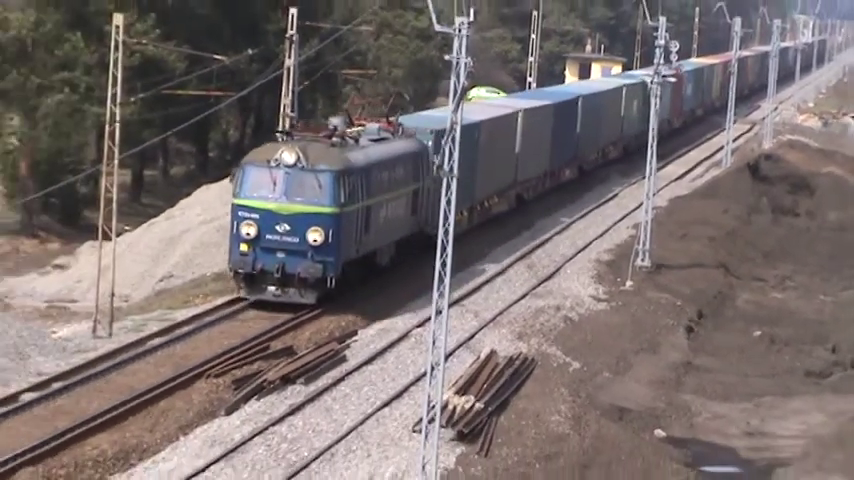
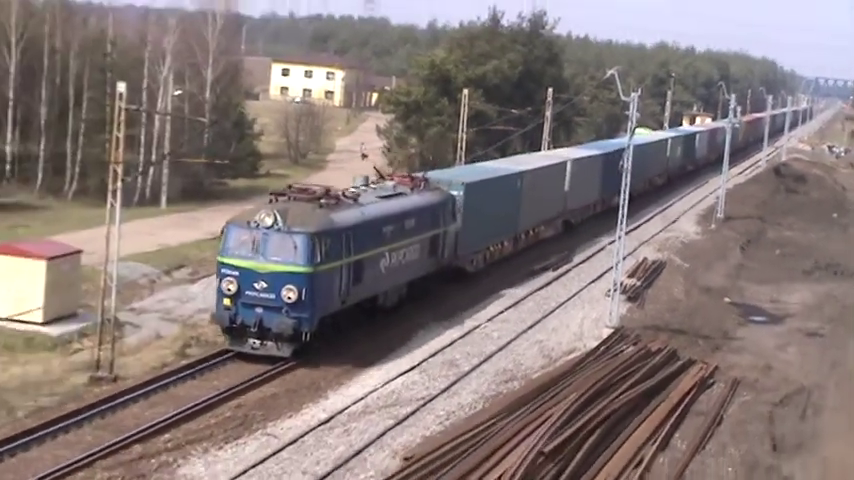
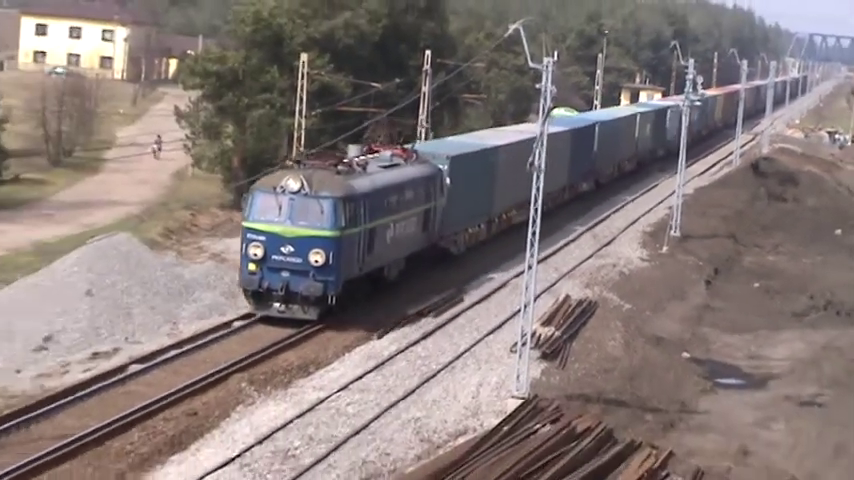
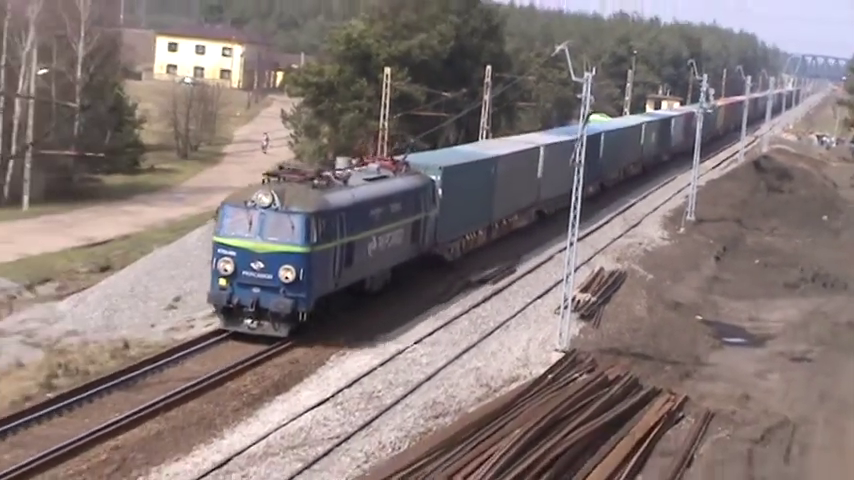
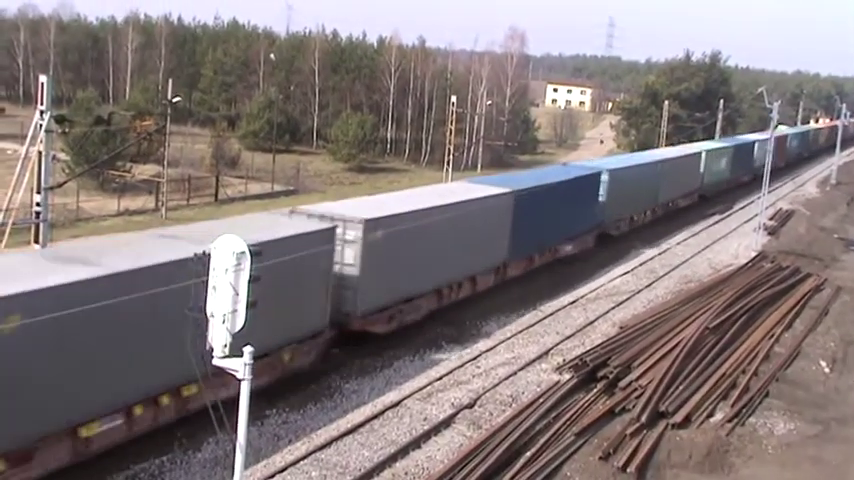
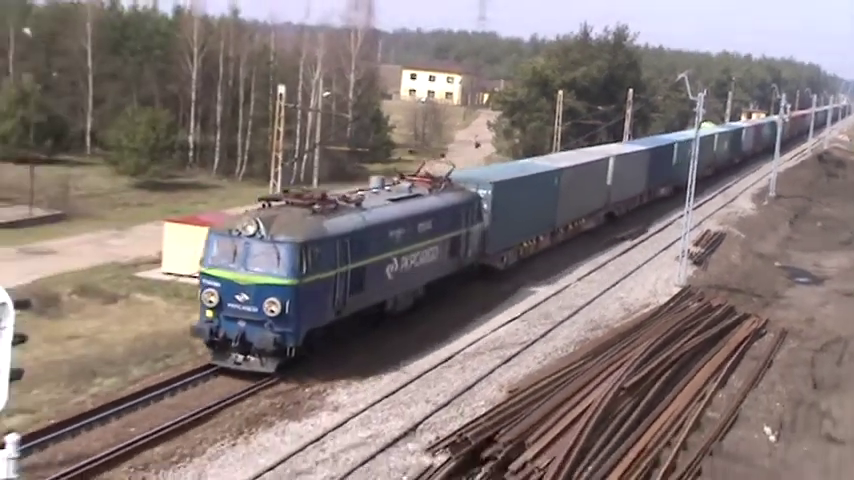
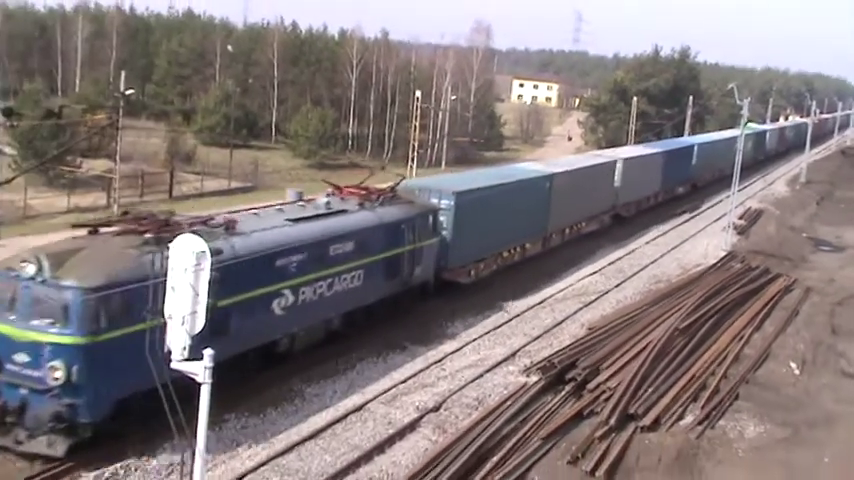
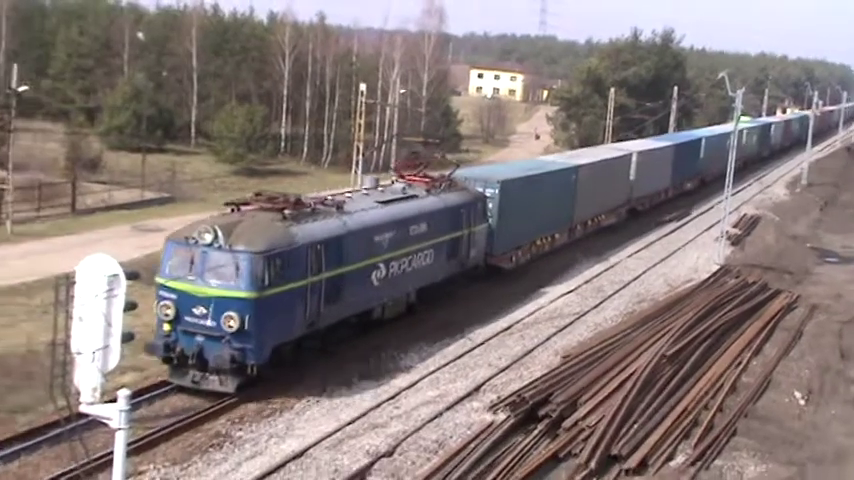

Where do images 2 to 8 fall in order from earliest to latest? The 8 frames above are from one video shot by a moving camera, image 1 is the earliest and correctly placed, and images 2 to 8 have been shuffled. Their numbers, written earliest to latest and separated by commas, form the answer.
3, 4, 2, 6, 8, 7, 5
